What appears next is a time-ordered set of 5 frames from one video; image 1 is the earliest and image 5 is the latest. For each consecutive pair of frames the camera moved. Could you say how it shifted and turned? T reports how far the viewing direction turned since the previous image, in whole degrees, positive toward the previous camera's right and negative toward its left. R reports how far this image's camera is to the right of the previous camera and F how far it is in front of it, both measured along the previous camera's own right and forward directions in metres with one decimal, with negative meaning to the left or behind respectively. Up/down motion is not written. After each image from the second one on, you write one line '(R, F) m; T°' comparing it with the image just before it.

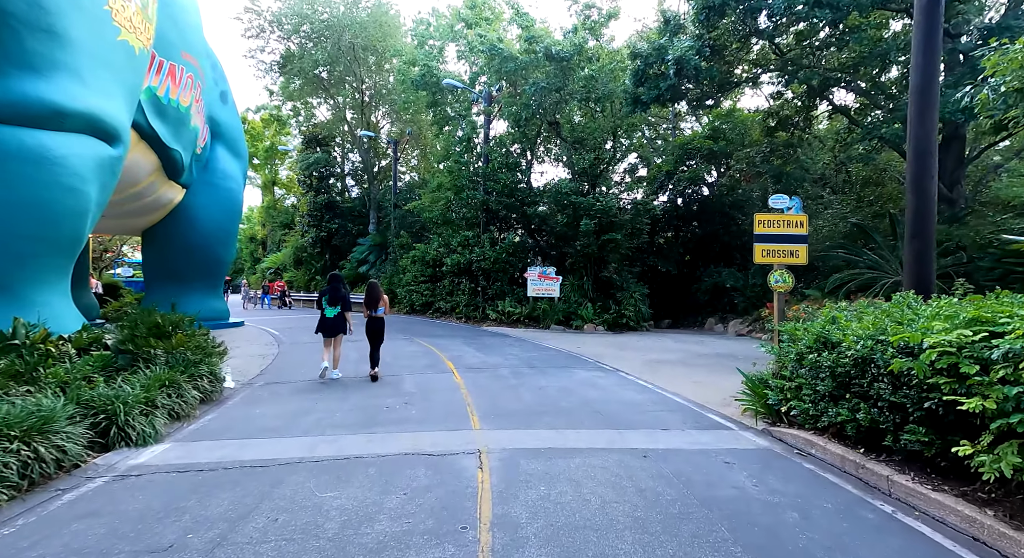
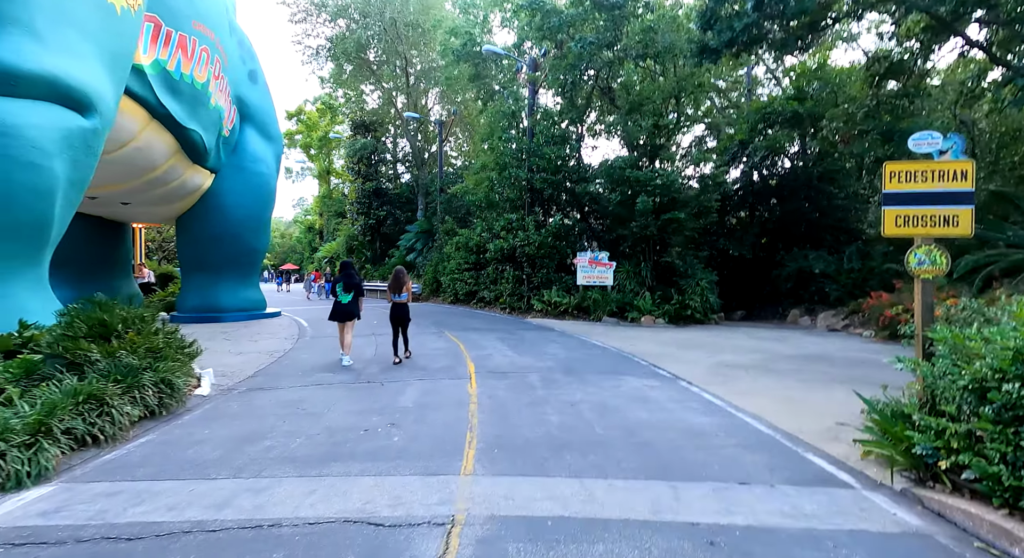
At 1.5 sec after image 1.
(+0.4, +1.6) m; -7°
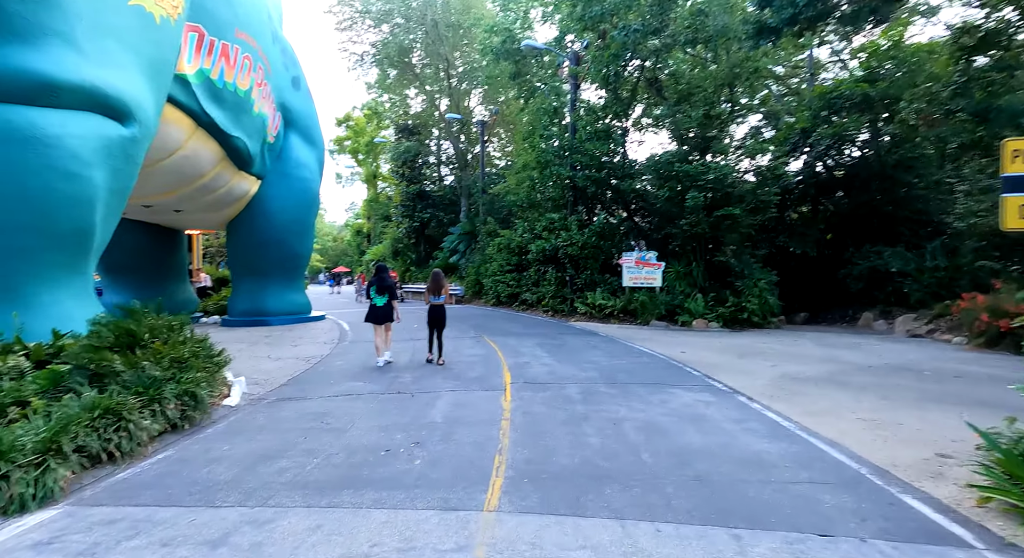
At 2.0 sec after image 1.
(+0.1, +0.5) m; -5°
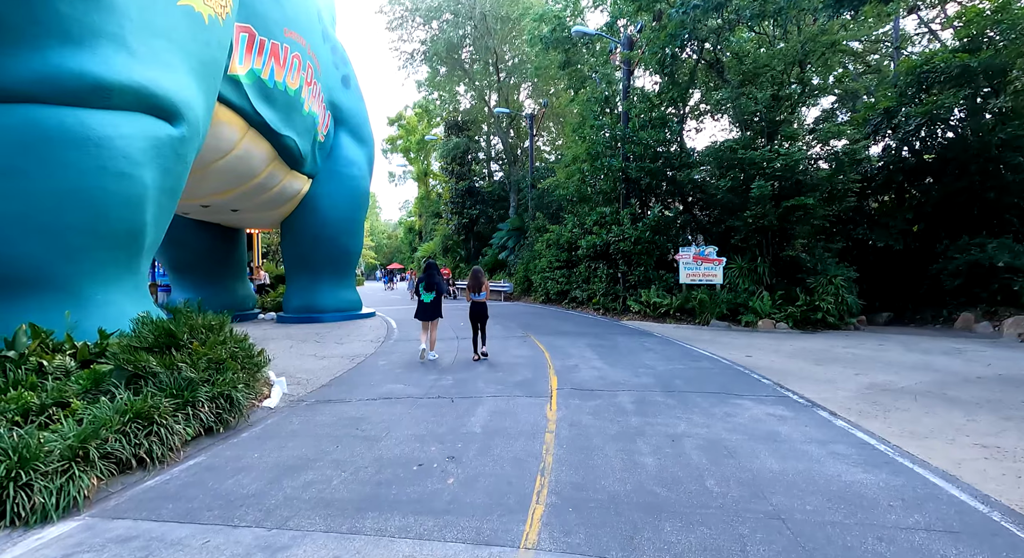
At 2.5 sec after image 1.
(+0.1, +0.4) m; -6°
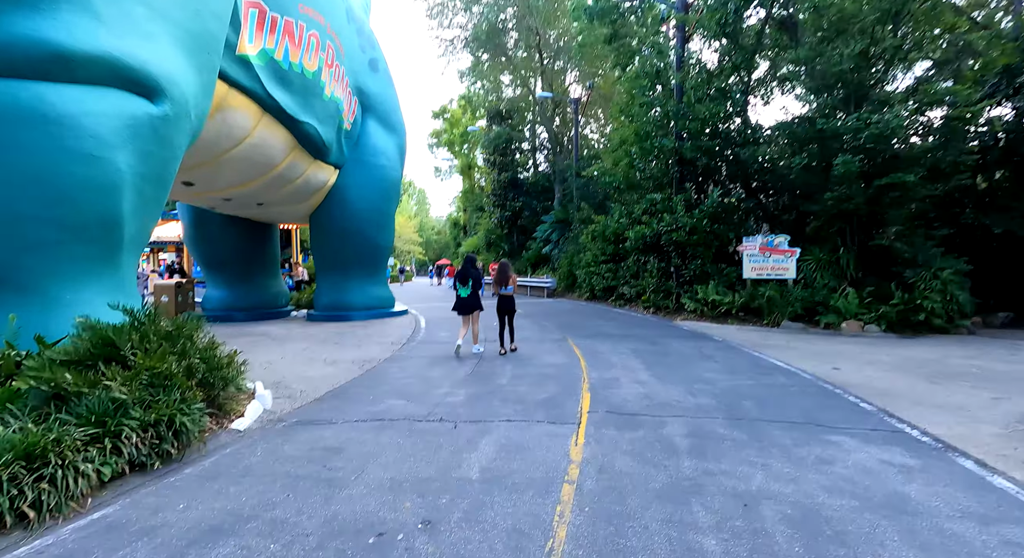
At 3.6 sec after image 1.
(+0.3, +1.2) m; -6°
